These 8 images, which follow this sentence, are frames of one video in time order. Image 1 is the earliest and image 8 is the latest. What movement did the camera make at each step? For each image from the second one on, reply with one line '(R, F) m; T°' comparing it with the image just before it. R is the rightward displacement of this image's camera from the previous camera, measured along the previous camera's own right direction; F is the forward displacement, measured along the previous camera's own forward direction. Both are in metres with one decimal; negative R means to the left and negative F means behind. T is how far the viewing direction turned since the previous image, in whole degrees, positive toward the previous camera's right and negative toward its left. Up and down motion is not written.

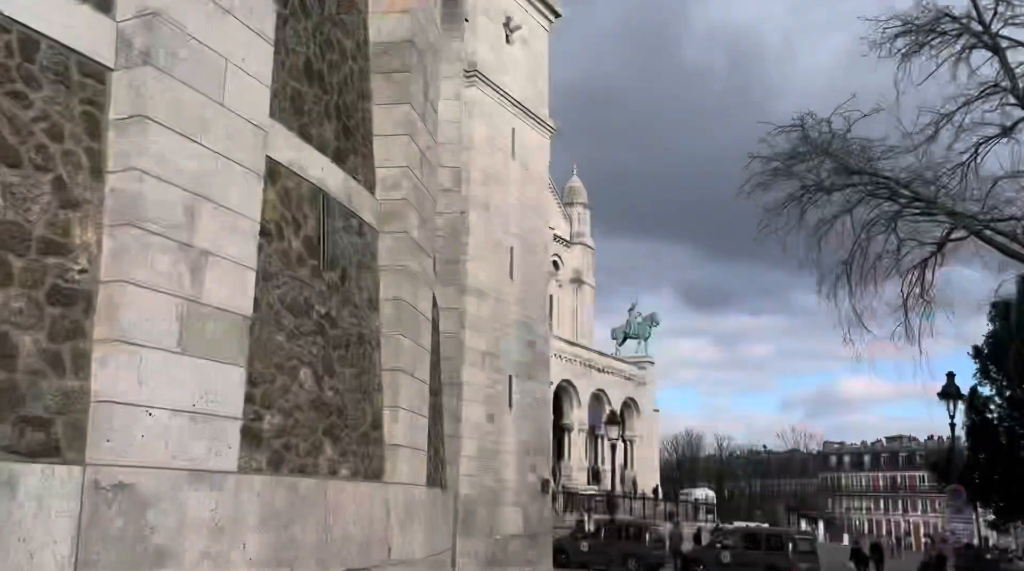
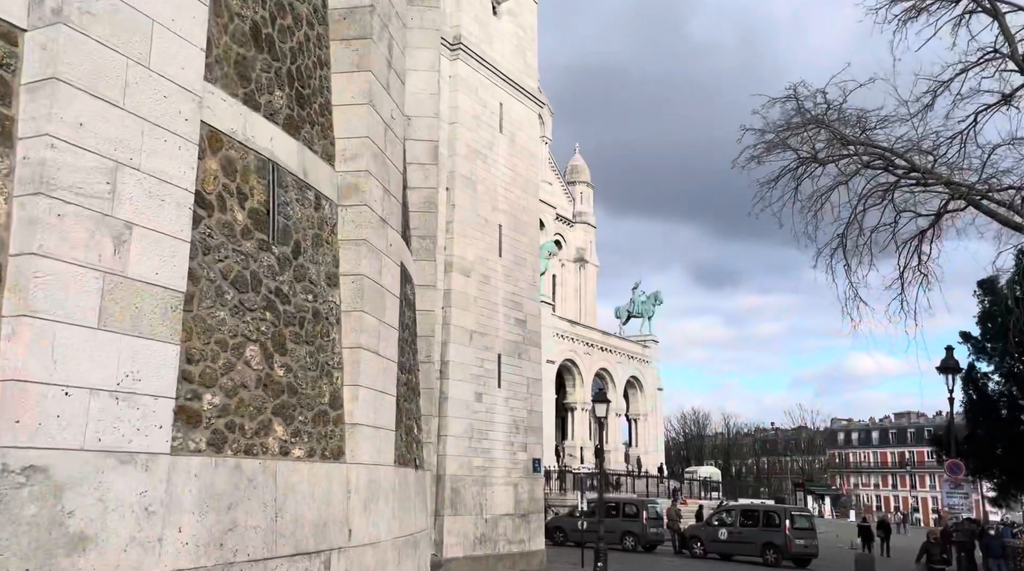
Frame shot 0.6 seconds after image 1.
(+0.4, +0.3) m; 0°
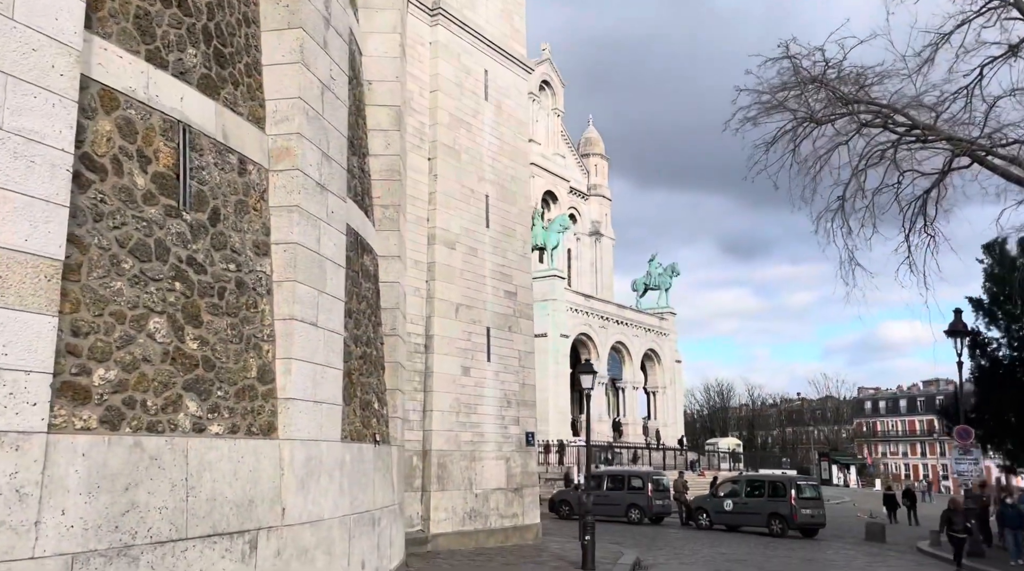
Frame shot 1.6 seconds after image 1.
(+0.7, +0.4) m; -1°
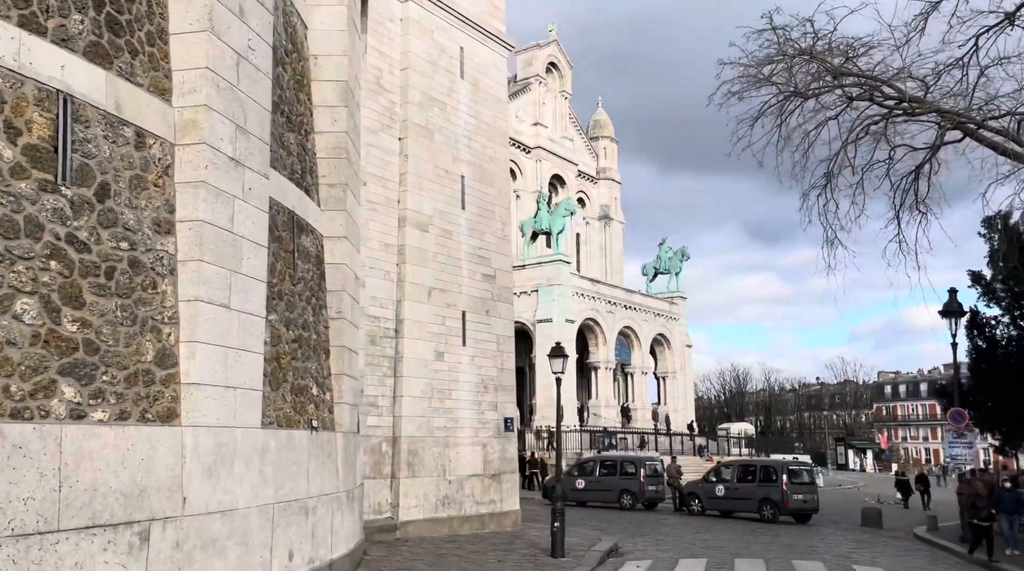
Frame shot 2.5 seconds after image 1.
(+0.8, +0.4) m; -1°
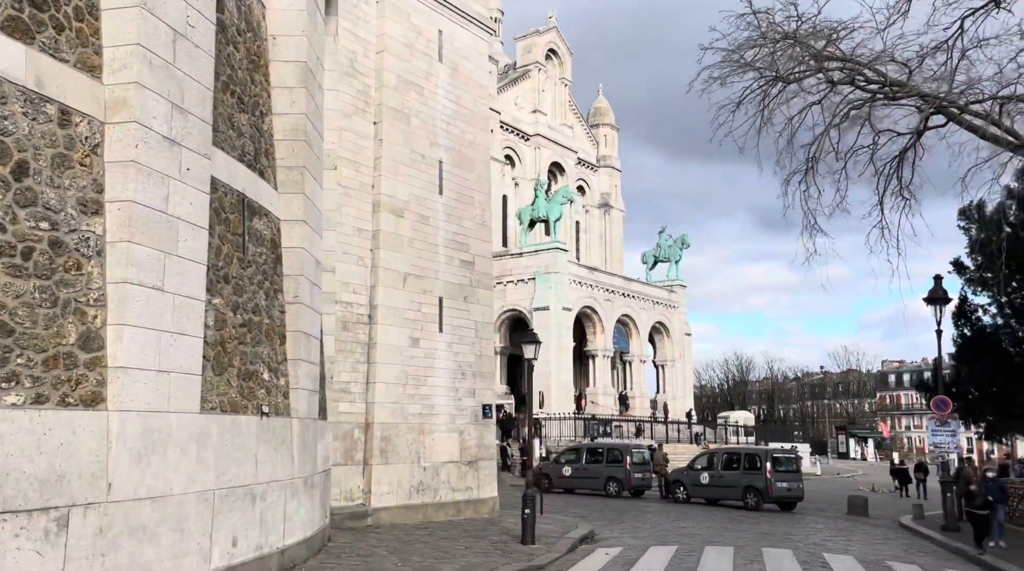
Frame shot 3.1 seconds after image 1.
(+0.6, +0.2) m; 0°
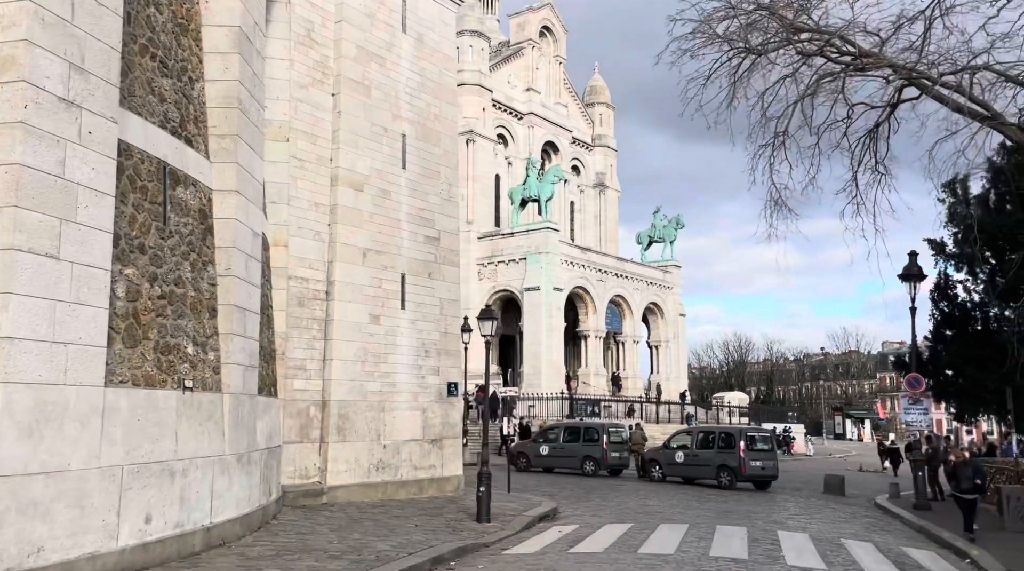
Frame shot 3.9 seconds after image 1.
(+0.8, +0.3) m; 0°
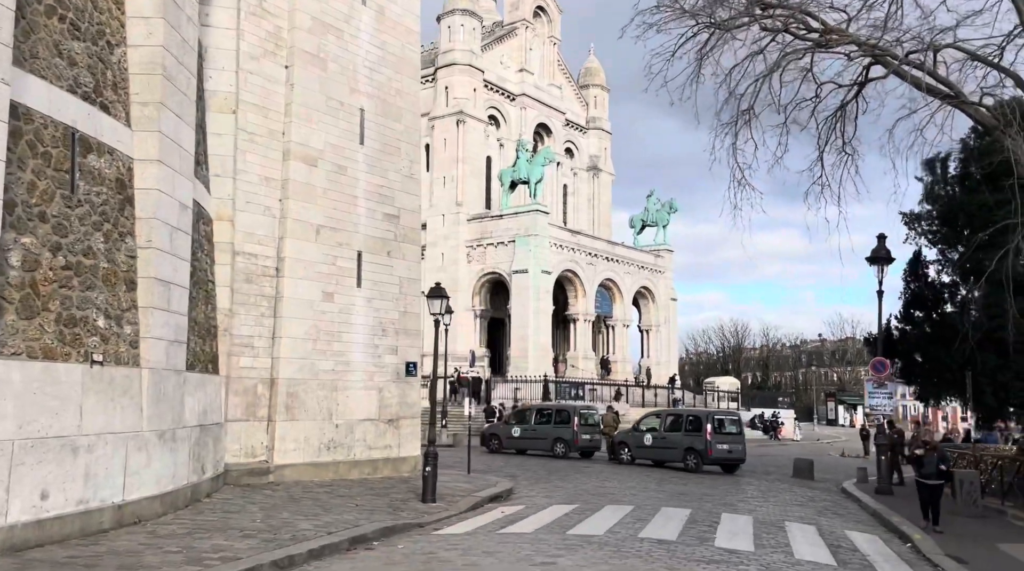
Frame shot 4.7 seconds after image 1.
(+0.8, +0.3) m; 0°
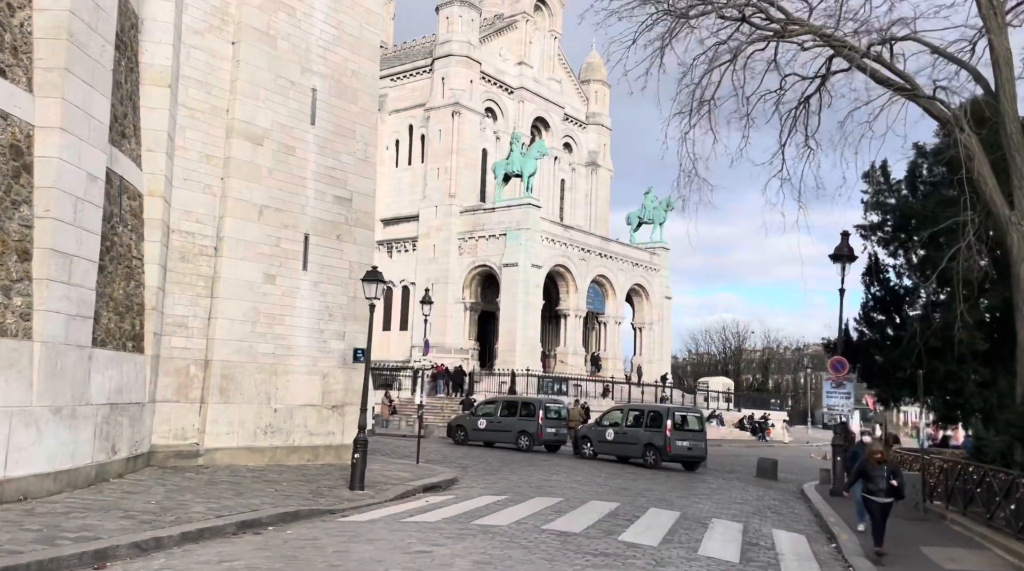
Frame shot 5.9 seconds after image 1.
(+1.1, +0.3) m; 0°
